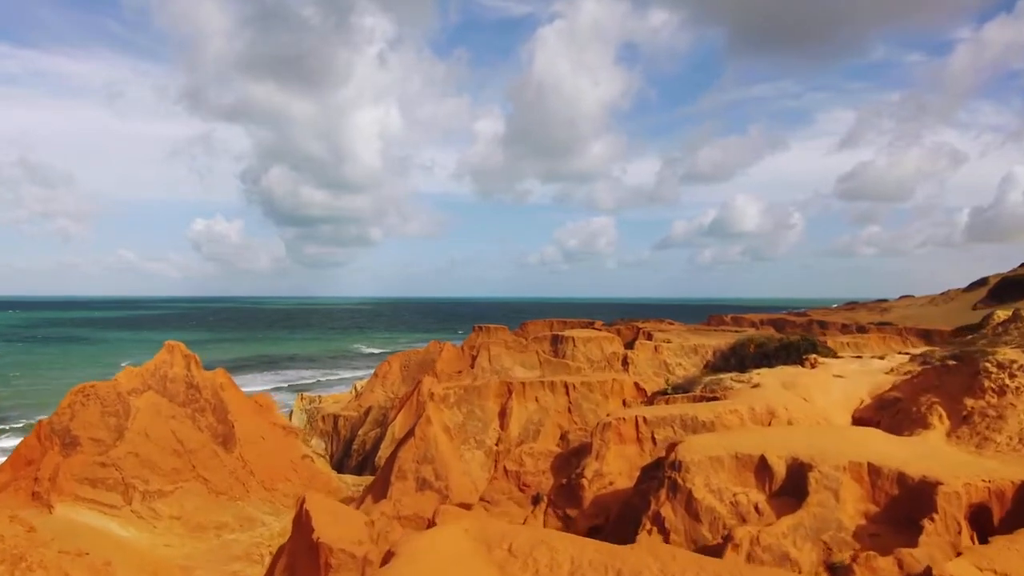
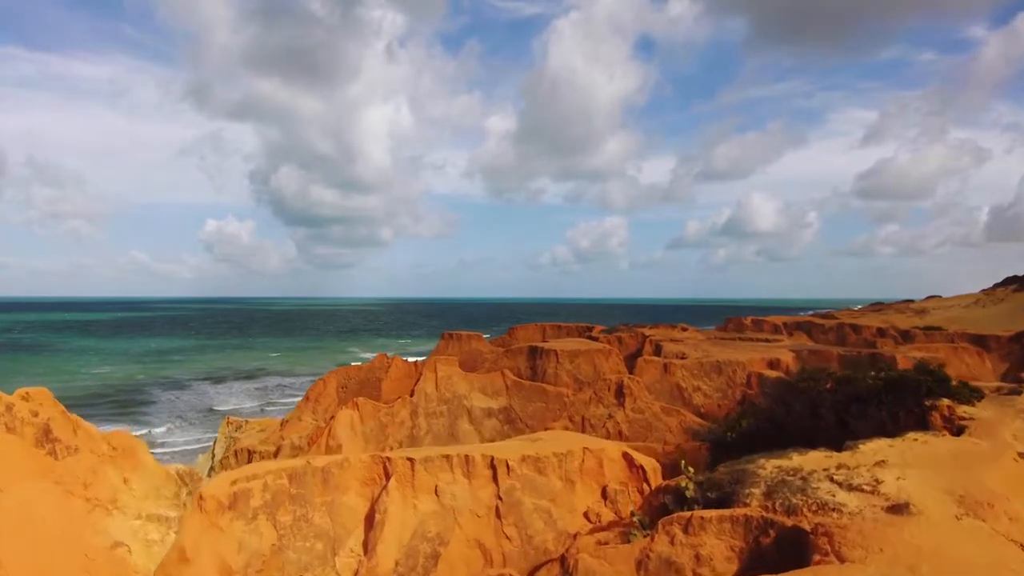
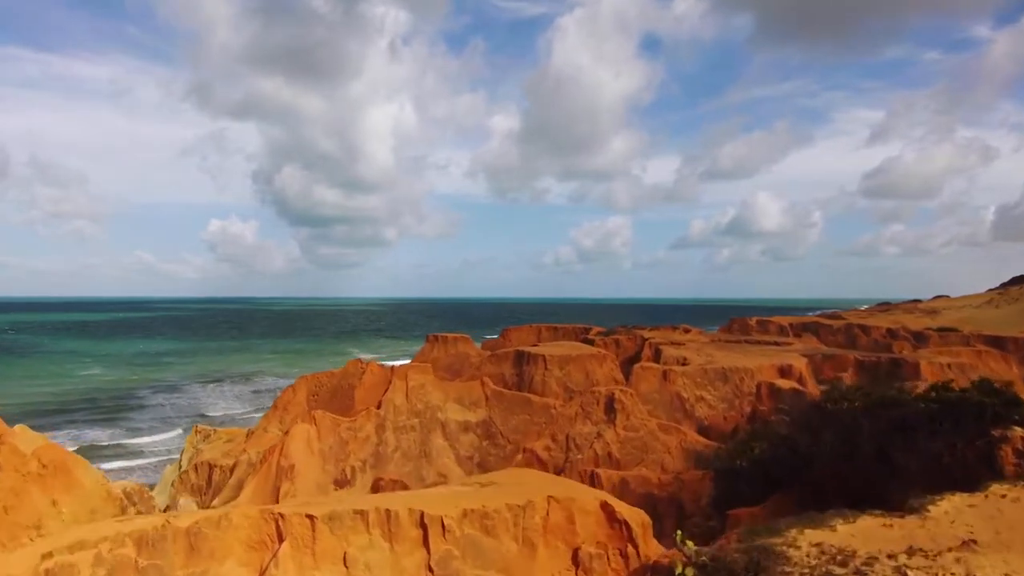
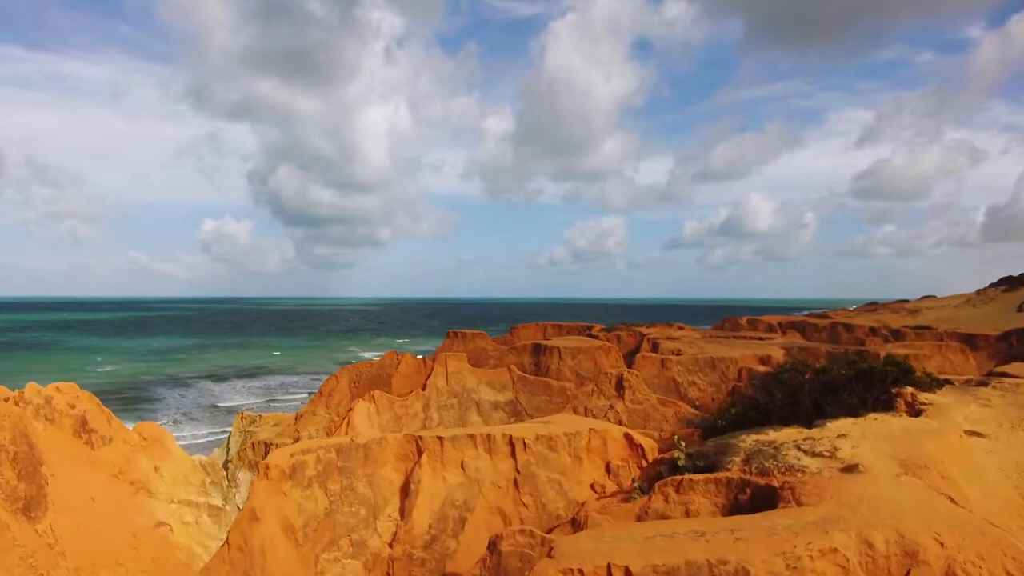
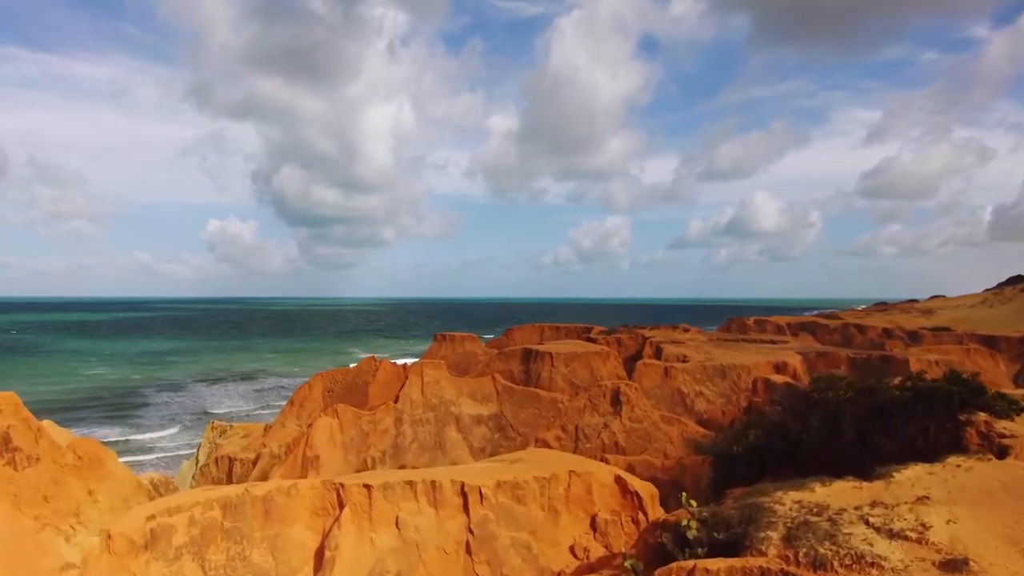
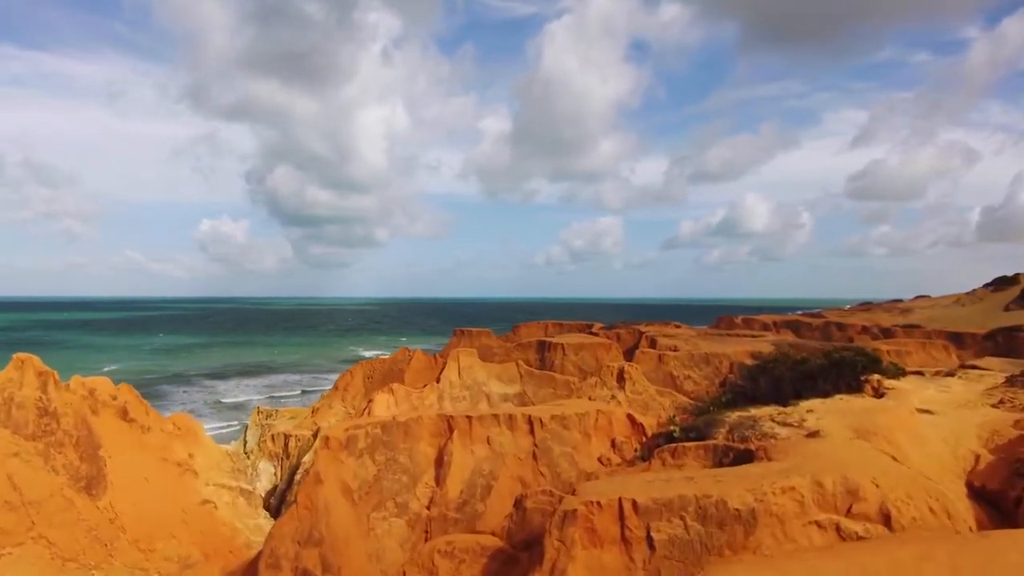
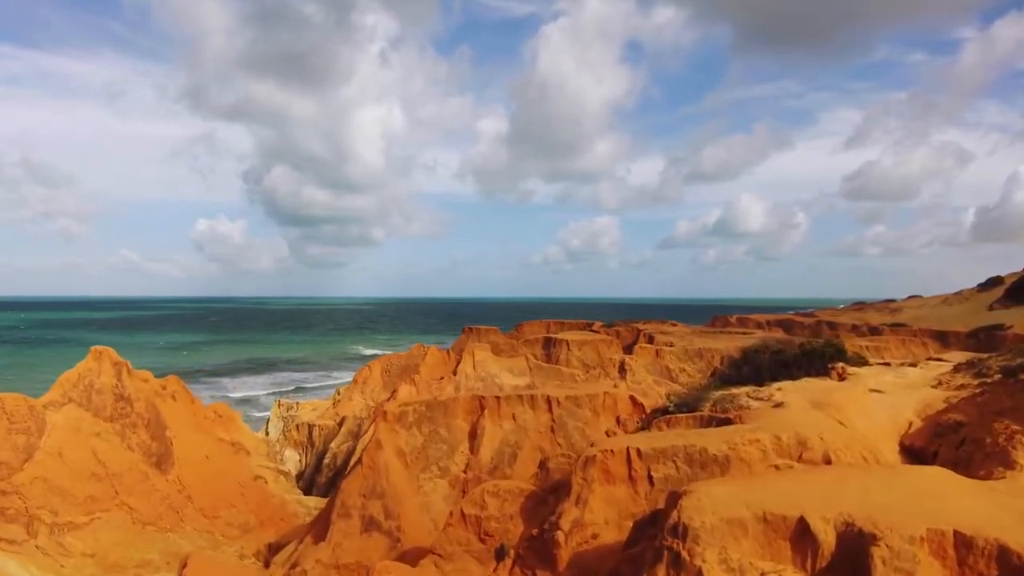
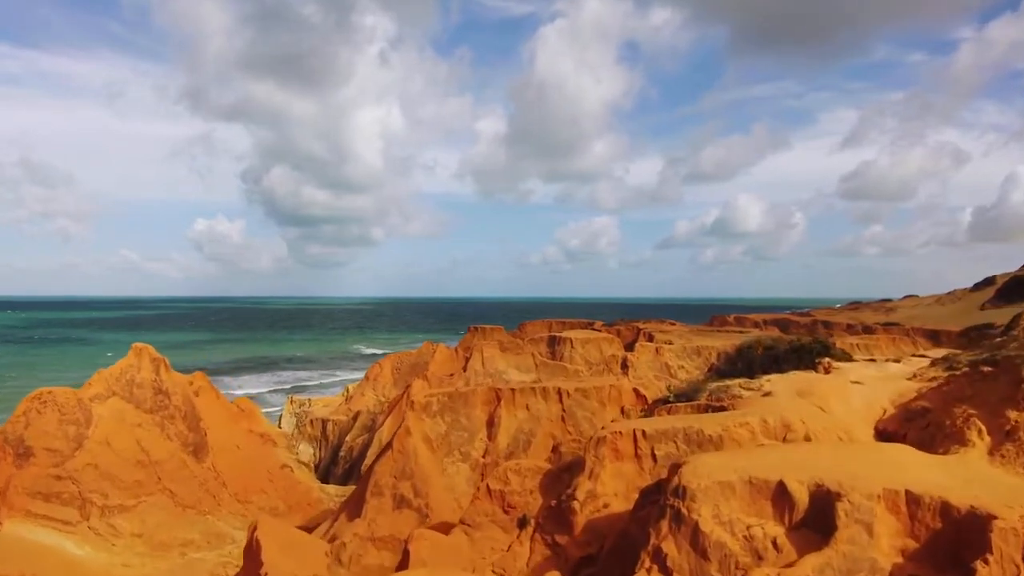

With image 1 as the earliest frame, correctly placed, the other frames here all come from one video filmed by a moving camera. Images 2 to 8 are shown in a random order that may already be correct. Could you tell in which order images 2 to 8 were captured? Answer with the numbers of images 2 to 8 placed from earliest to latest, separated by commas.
8, 7, 6, 4, 2, 5, 3
